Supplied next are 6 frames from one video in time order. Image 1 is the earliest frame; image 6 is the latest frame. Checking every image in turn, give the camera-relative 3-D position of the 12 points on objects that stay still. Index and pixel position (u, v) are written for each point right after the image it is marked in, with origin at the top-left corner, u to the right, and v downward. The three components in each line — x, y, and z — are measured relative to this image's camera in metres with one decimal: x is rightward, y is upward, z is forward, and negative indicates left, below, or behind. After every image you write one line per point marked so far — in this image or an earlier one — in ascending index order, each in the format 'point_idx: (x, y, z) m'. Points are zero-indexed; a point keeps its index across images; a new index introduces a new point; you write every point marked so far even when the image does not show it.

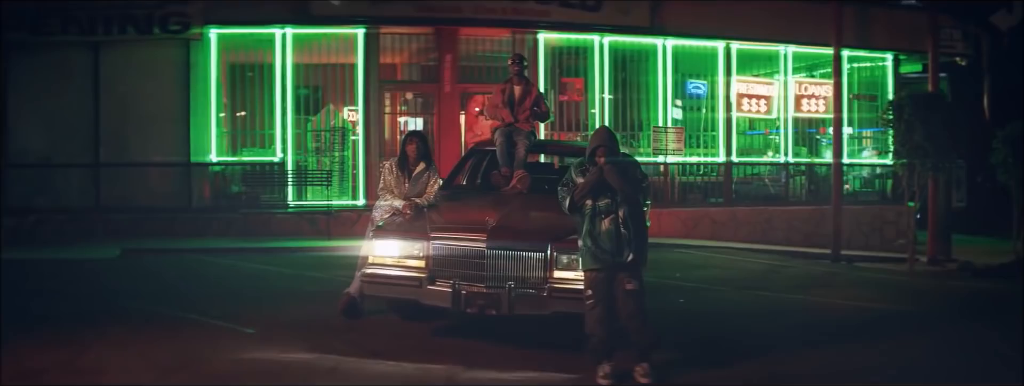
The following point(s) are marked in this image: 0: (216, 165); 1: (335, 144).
0: (-4.2, +0.4, +13.9) m
1: (-2.5, +0.7, +14.0) m
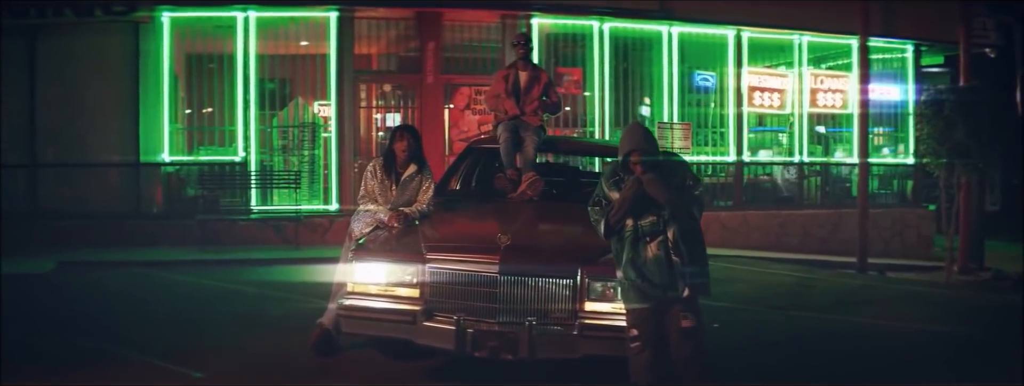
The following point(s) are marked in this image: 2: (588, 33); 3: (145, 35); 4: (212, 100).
0: (-4.4, +0.3, +12.3) m
1: (-2.7, +0.7, +12.5) m
2: (+1.0, +2.1, +12.8) m
3: (-4.7, +2.0, +12.4) m
4: (-3.8, +1.2, +12.4) m
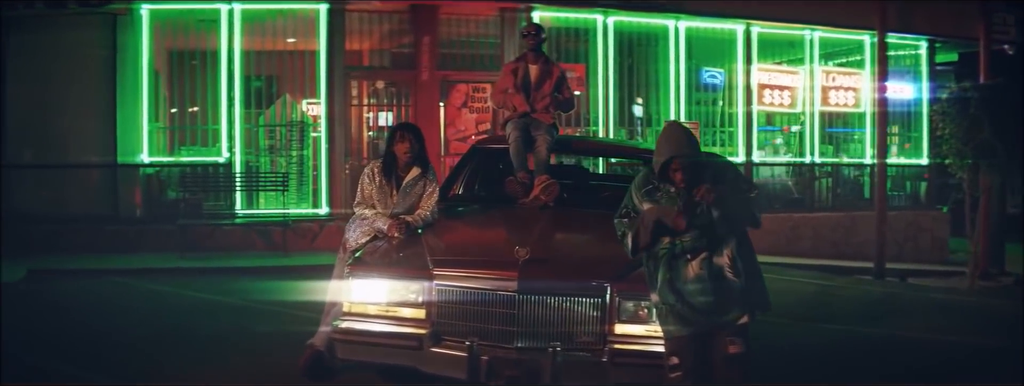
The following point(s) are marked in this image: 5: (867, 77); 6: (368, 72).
0: (-4.4, +0.3, +11.7) m
1: (-2.7, +0.6, +11.8) m
2: (+1.0, +2.1, +12.2) m
3: (-4.7, +2.0, +11.7) m
4: (-3.8, +1.1, +11.7) m
5: (+4.8, +1.6, +13.1) m
6: (-1.8, +1.5, +11.9) m
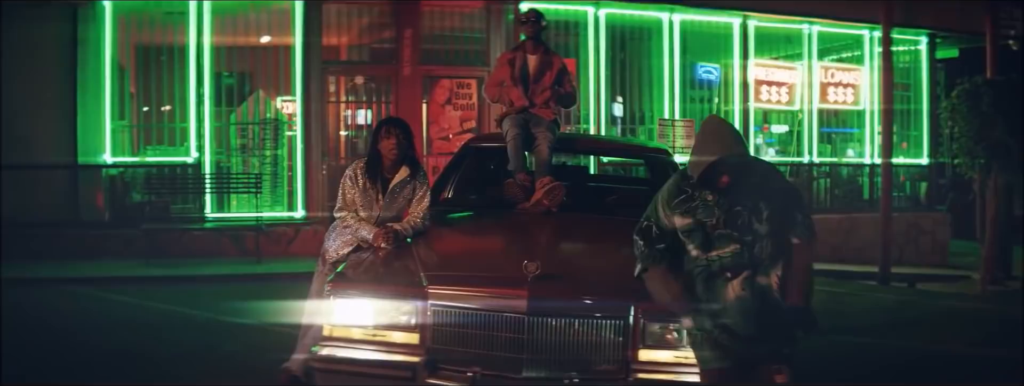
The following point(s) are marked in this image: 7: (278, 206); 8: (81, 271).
0: (-4.5, +0.3, +11.0) m
1: (-2.8, +0.6, +11.2) m
2: (+0.9, +2.1, +11.7) m
3: (-4.9, +1.9, +11.0) m
4: (-4.0, +1.1, +11.0) m
5: (+4.6, +1.6, +12.6) m
6: (-1.9, +1.5, +11.3) m
7: (-2.7, -0.2, +11.1) m
8: (-4.5, -0.8, +10.2) m
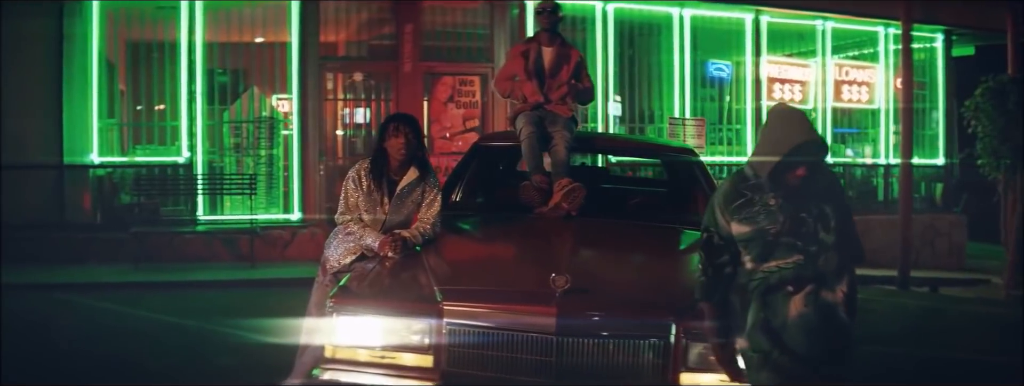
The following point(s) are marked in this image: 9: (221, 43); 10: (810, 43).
0: (-4.5, +0.3, +10.5) m
1: (-2.8, +0.6, +10.7) m
2: (+0.9, +2.1, +11.2) m
3: (-4.8, +1.9, +10.5) m
4: (-3.9, +1.1, +10.6) m
5: (+4.7, +1.5, +12.2) m
6: (-1.9, +1.5, +10.9) m
7: (-2.6, -0.2, +10.7) m
8: (-4.5, -0.8, +9.8) m
9: (-3.2, +1.7, +10.8) m
10: (+3.7, +1.8, +12.0) m
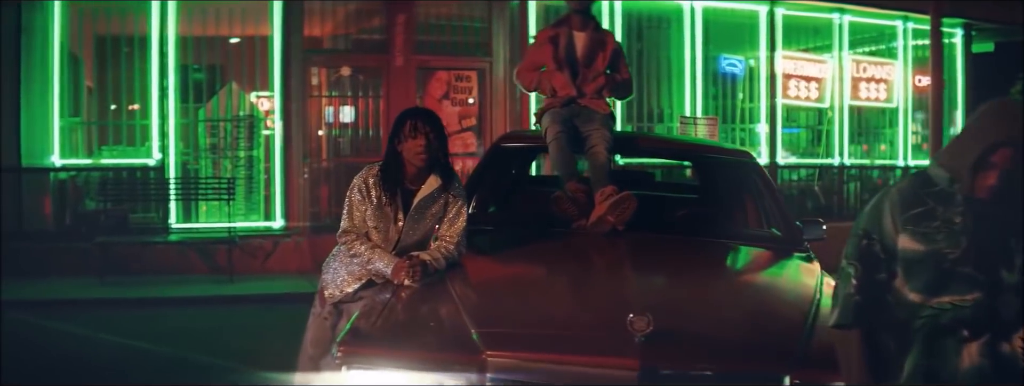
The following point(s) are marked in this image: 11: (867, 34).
0: (-4.5, +0.2, +9.6) m
1: (-2.8, +0.5, +9.9) m
2: (+0.9, +2.0, +10.5) m
3: (-4.8, +1.9, +9.6) m
4: (-3.9, +1.0, +9.7) m
5: (+4.6, +1.5, +11.5) m
6: (-1.9, +1.4, +10.0) m
7: (-2.6, -0.2, +9.8) m
8: (-4.4, -0.9, +8.9) m
9: (-3.2, +1.6, +9.9) m
10: (+3.7, +1.8, +11.3) m
11: (+4.2, +1.9, +11.4) m
